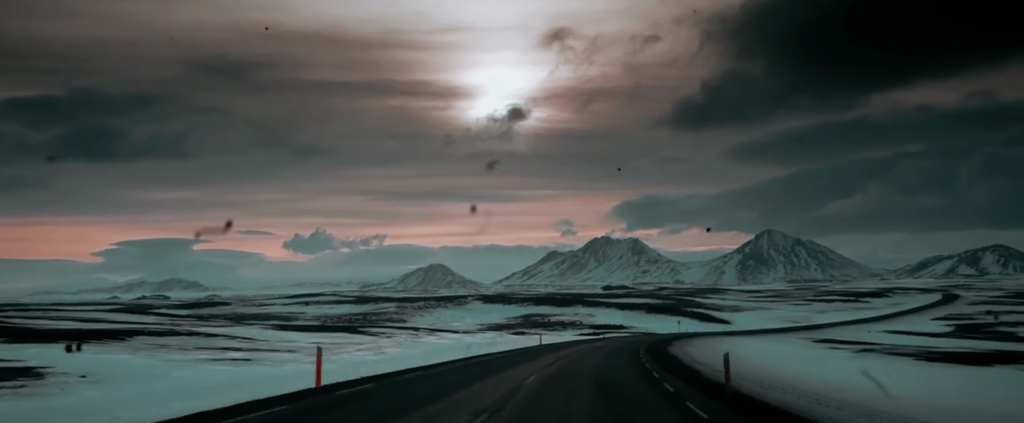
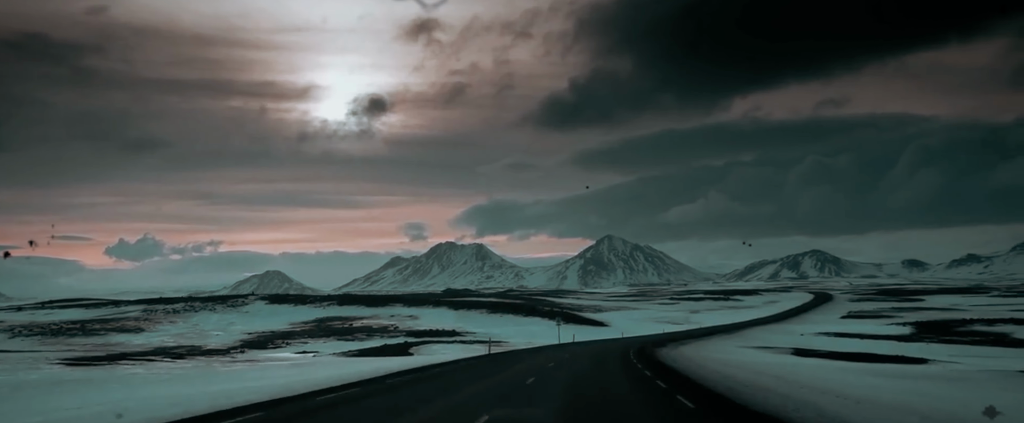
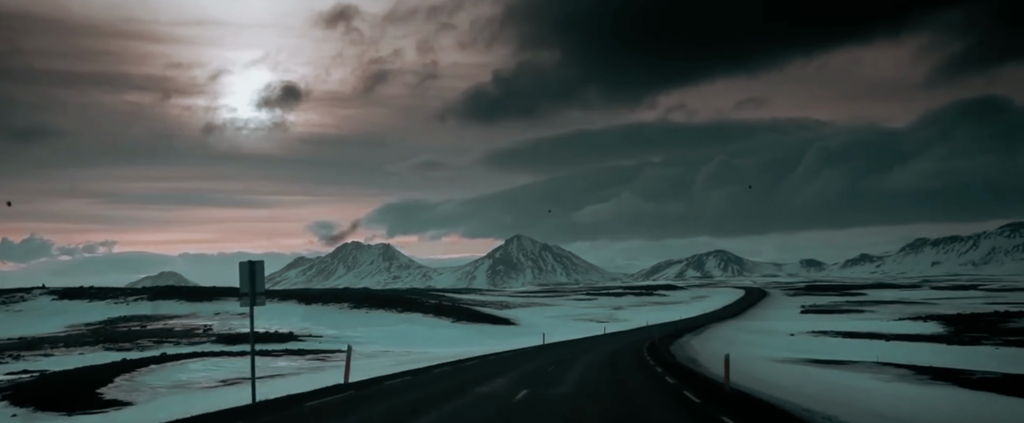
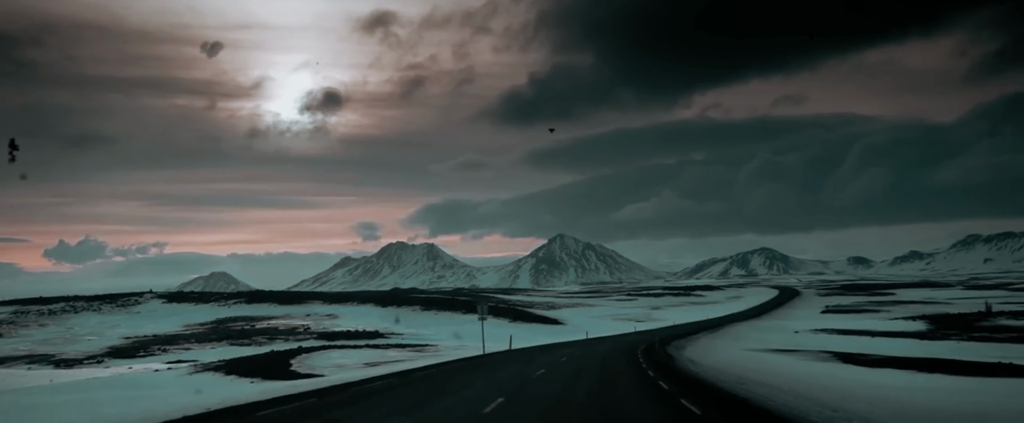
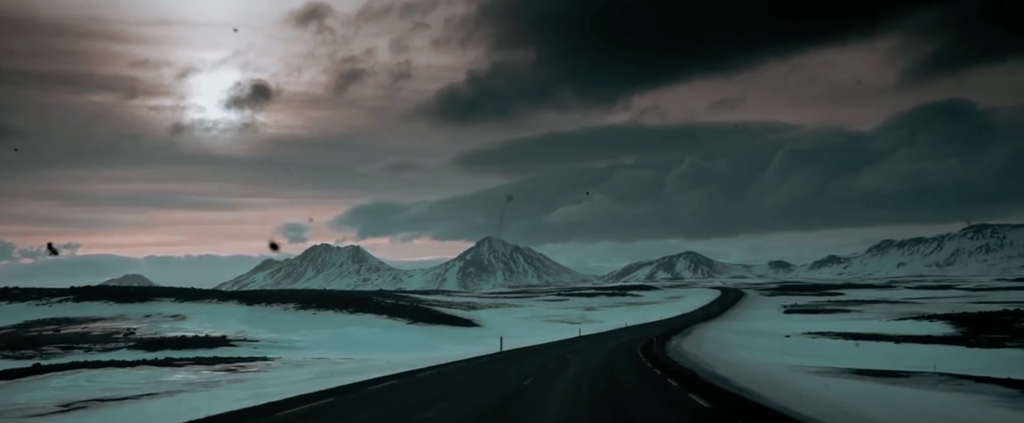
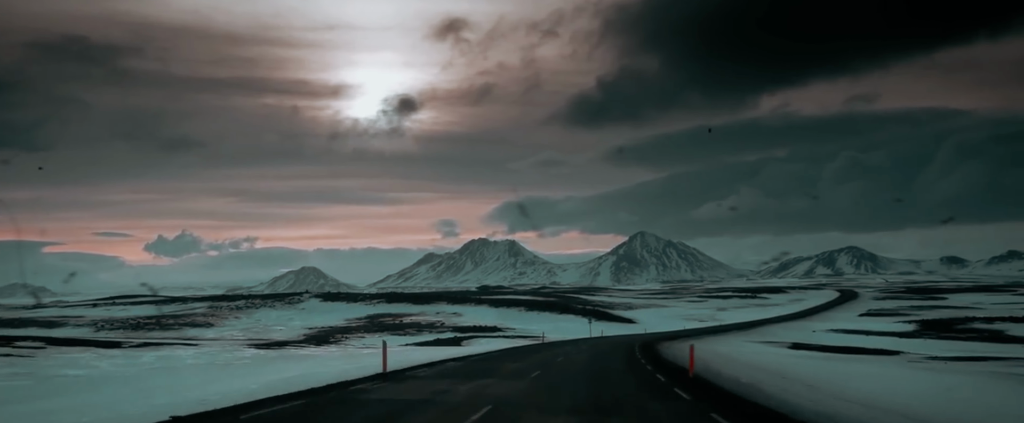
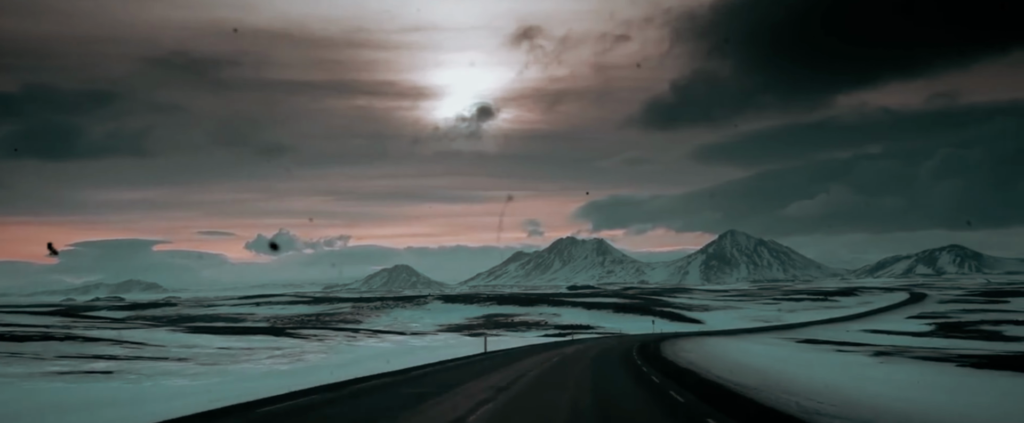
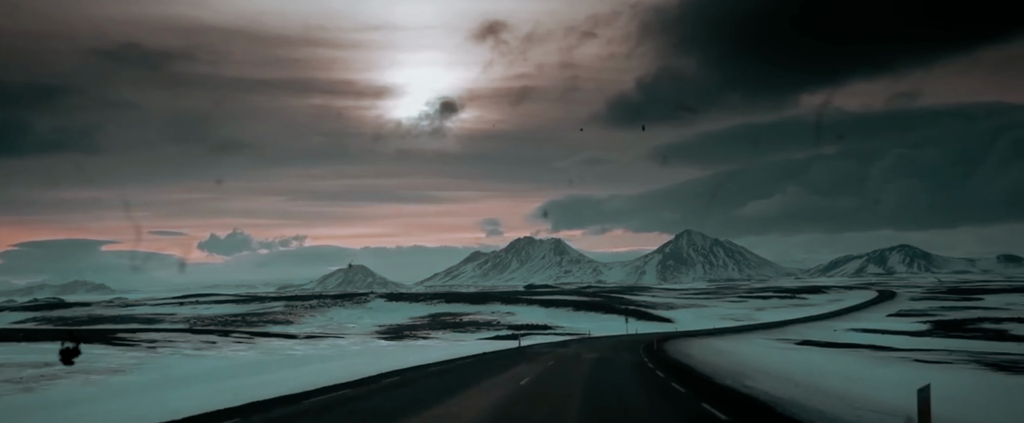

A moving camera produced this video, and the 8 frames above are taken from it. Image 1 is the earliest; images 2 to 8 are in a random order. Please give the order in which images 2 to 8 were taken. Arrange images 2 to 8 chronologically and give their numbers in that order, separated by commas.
7, 8, 6, 2, 4, 3, 5
